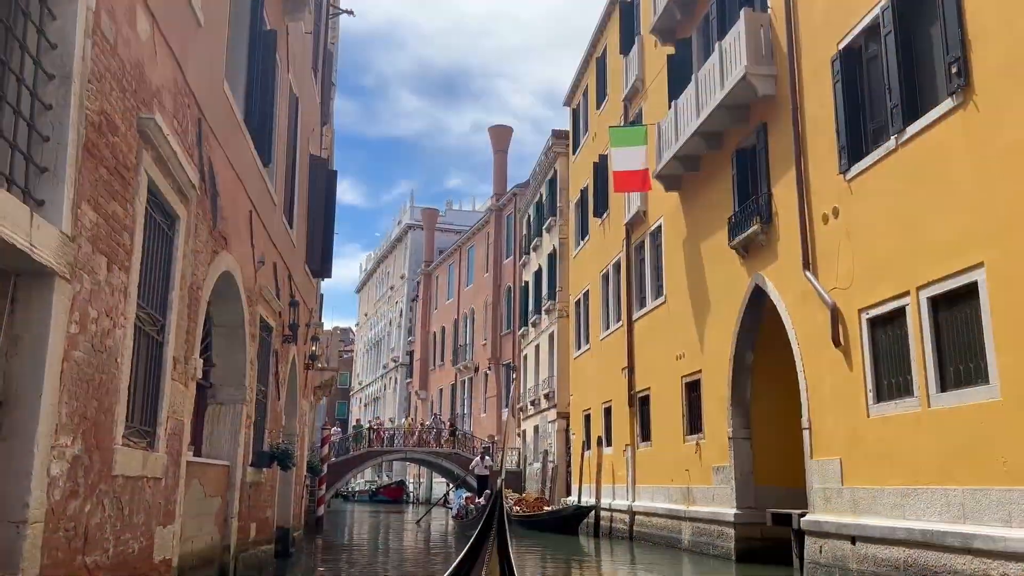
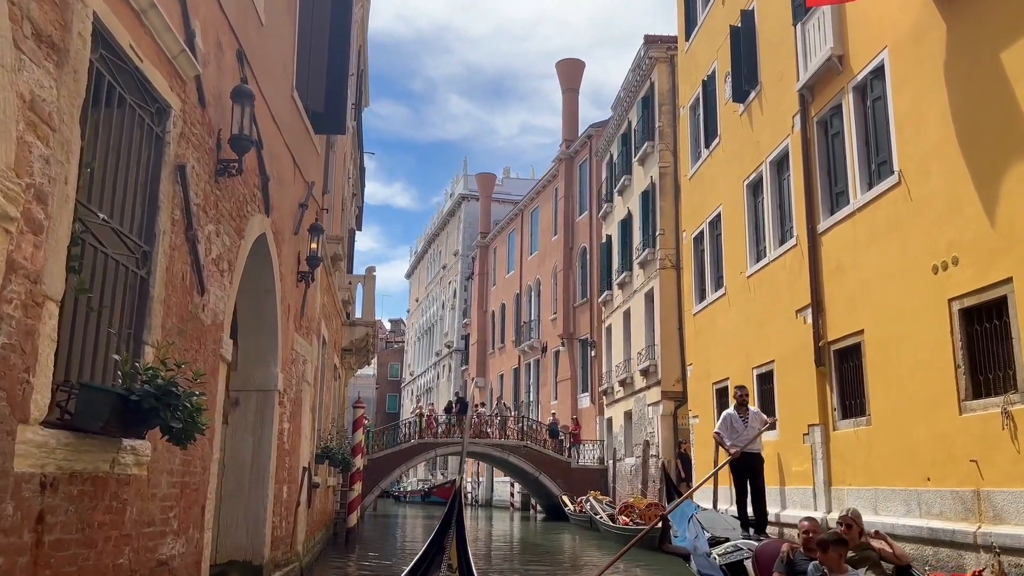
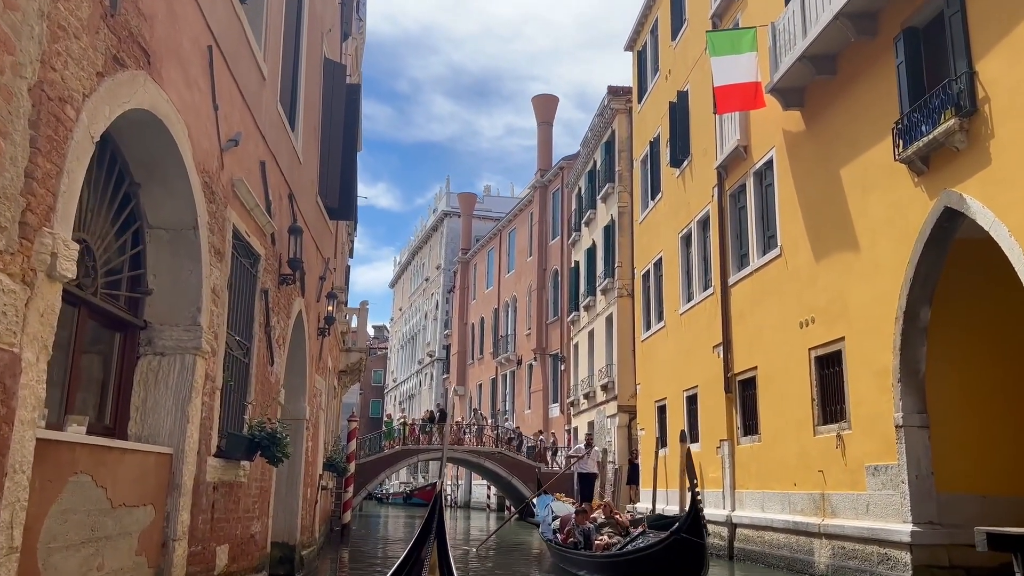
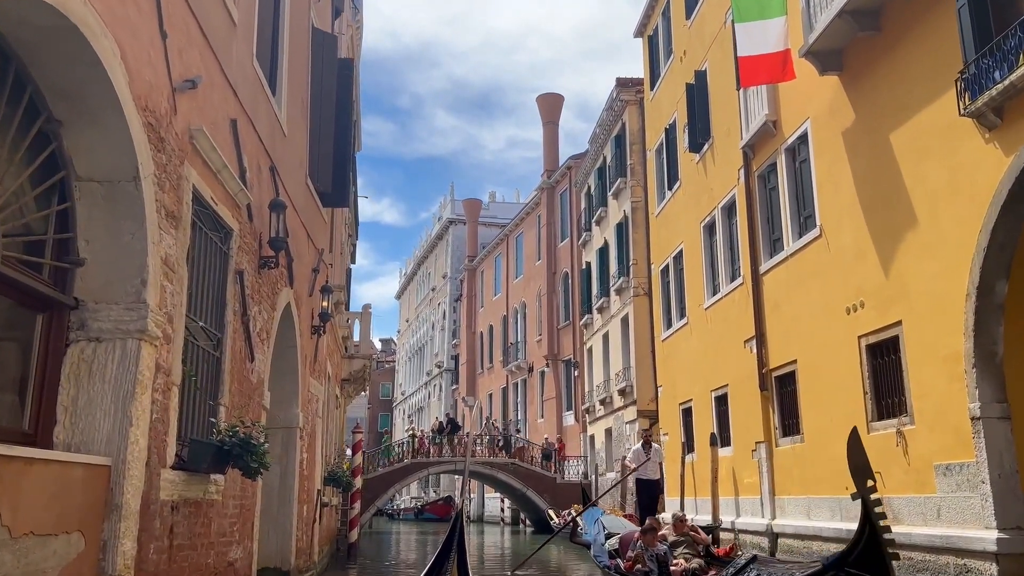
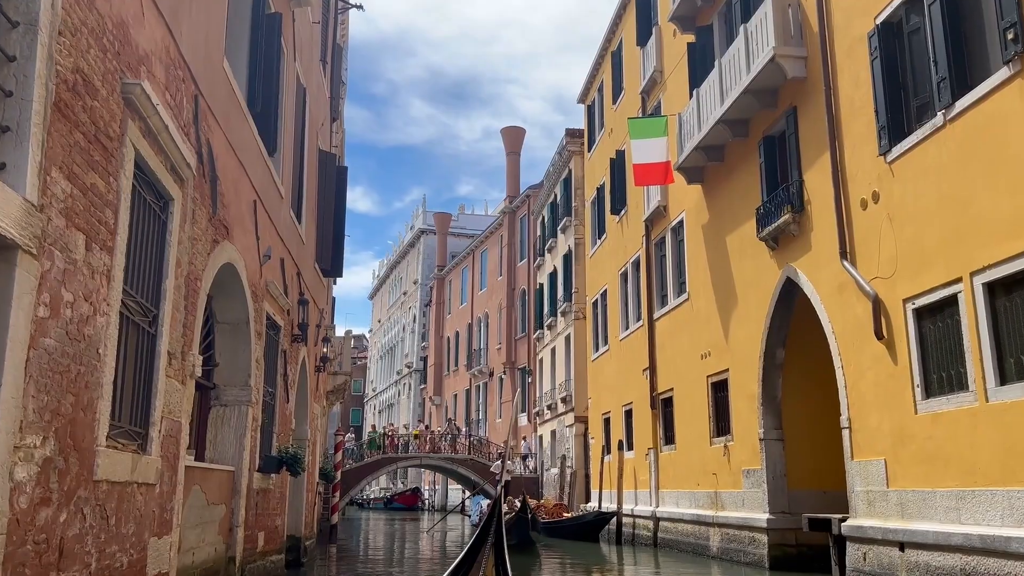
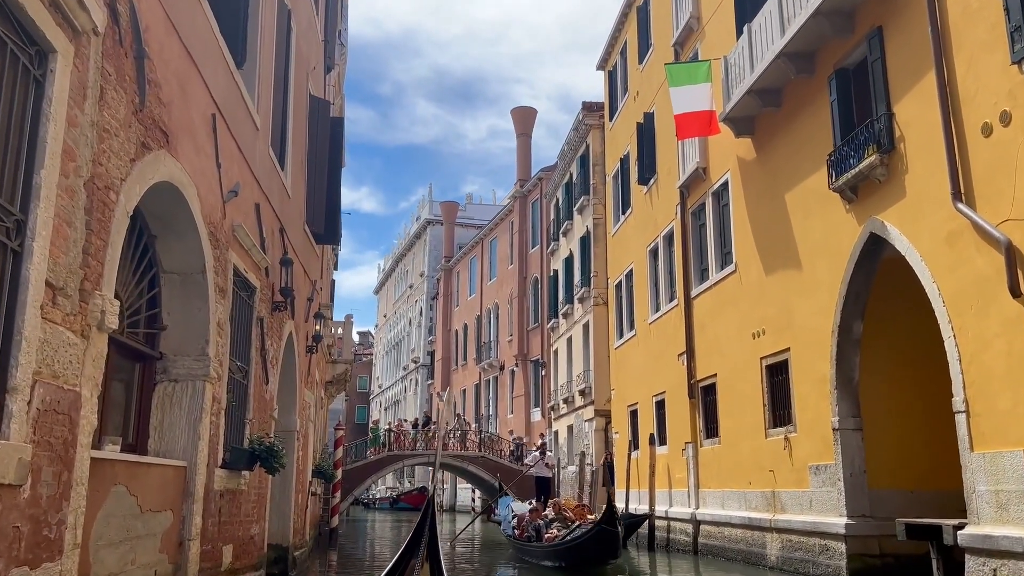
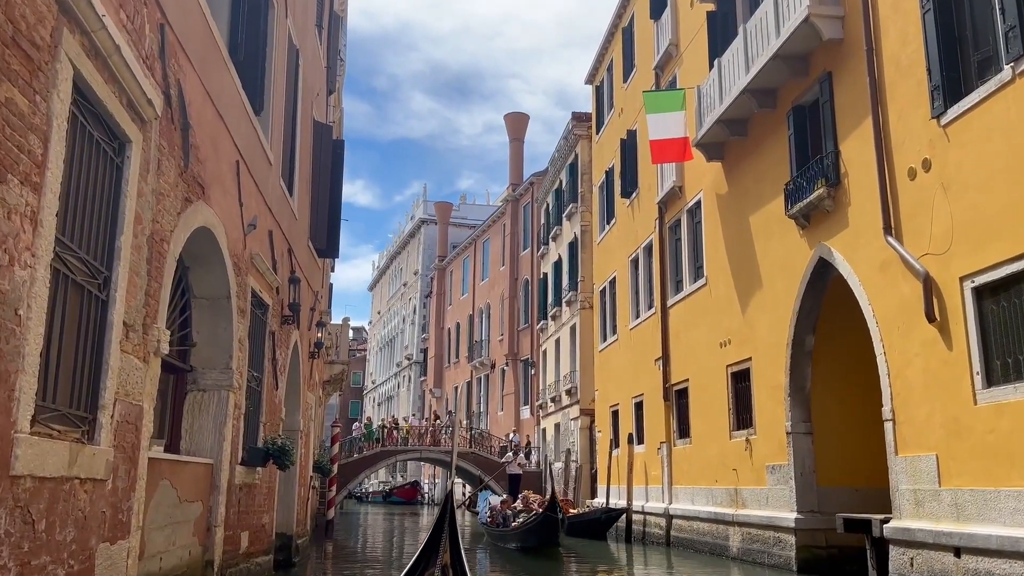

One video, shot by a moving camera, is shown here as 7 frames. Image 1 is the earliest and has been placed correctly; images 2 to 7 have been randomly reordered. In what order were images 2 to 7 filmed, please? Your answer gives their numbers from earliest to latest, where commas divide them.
5, 7, 6, 3, 4, 2
